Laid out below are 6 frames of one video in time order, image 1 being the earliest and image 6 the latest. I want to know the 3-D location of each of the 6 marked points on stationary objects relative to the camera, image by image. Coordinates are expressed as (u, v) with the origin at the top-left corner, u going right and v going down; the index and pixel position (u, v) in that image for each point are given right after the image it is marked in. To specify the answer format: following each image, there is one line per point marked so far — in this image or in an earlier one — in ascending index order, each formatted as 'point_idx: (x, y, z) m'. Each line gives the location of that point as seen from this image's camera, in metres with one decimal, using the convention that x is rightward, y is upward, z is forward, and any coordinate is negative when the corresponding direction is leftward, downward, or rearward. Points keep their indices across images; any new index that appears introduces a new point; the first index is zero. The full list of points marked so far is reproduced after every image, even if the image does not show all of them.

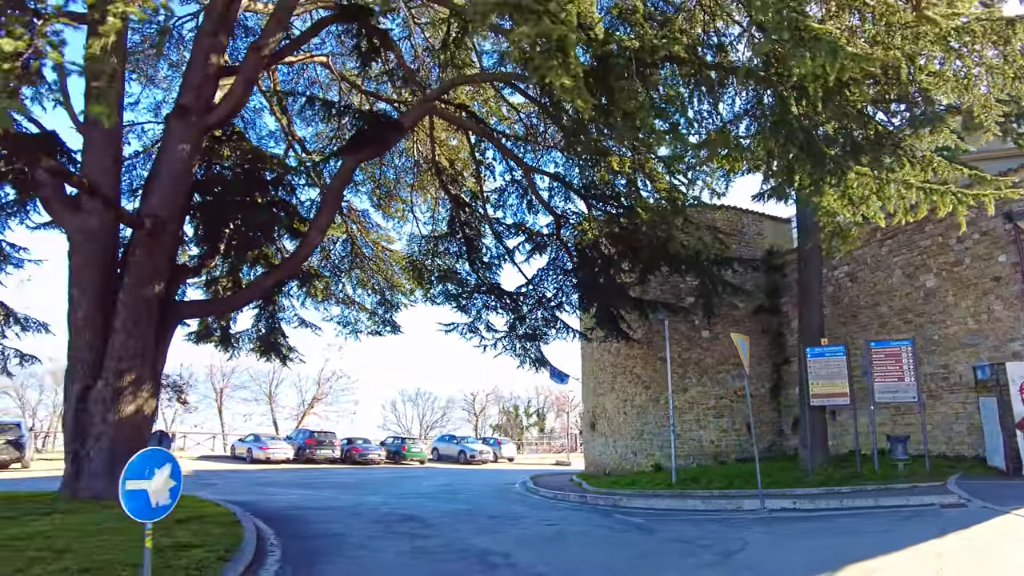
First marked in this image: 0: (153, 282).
0: (-4.5, +0.1, +9.6) m
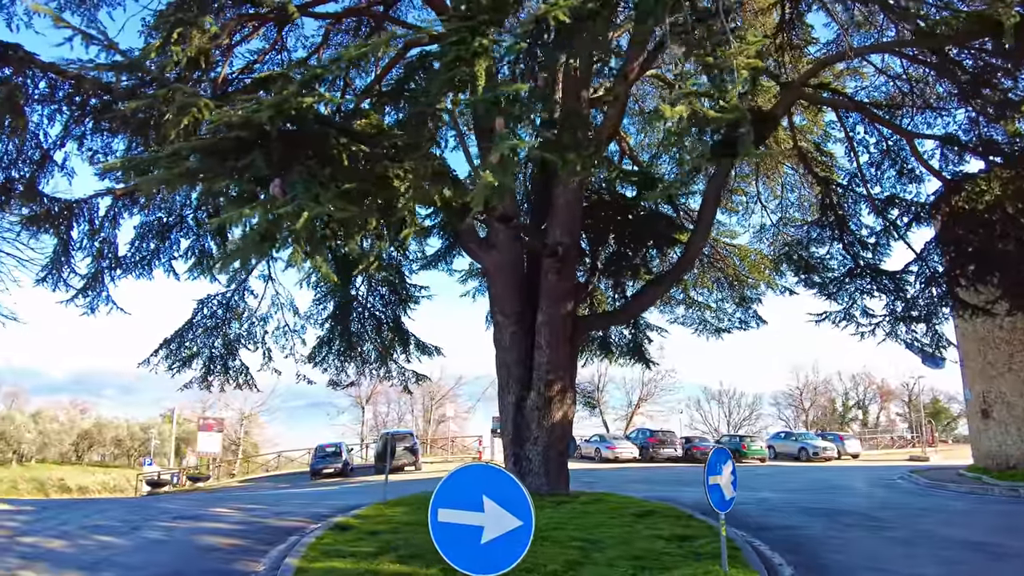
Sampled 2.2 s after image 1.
0: (+0.8, -0.2, +10.6) m
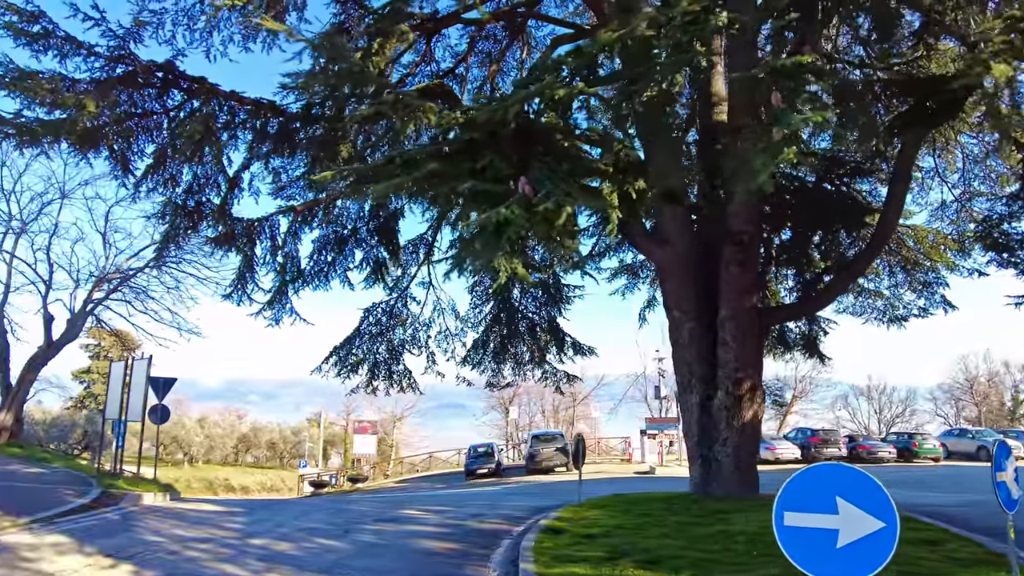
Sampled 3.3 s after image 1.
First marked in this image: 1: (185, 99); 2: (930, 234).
0: (+3.2, -0.1, +10.1) m
1: (-5.5, +3.2, +12.7) m
2: (+8.5, +1.1, +15.1) m
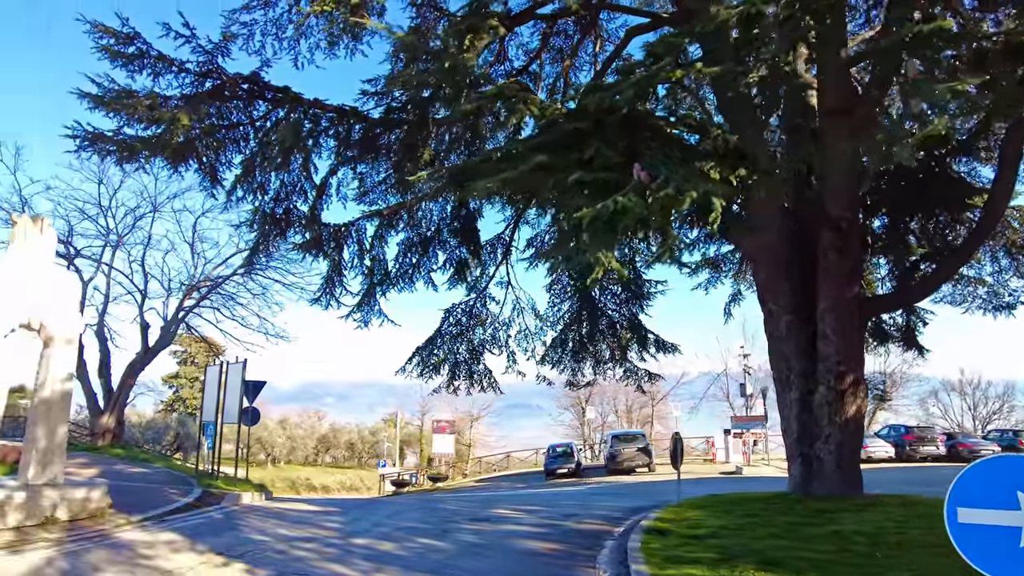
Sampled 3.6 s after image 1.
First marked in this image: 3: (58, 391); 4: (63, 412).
0: (+4.3, 0.0, +9.6) m
1: (-4.2, +3.1, +13.0) m
2: (+10.0, +1.4, +14.2) m
3: (-5.3, -1.2, +8.7) m
4: (-5.3, -1.5, +8.8) m
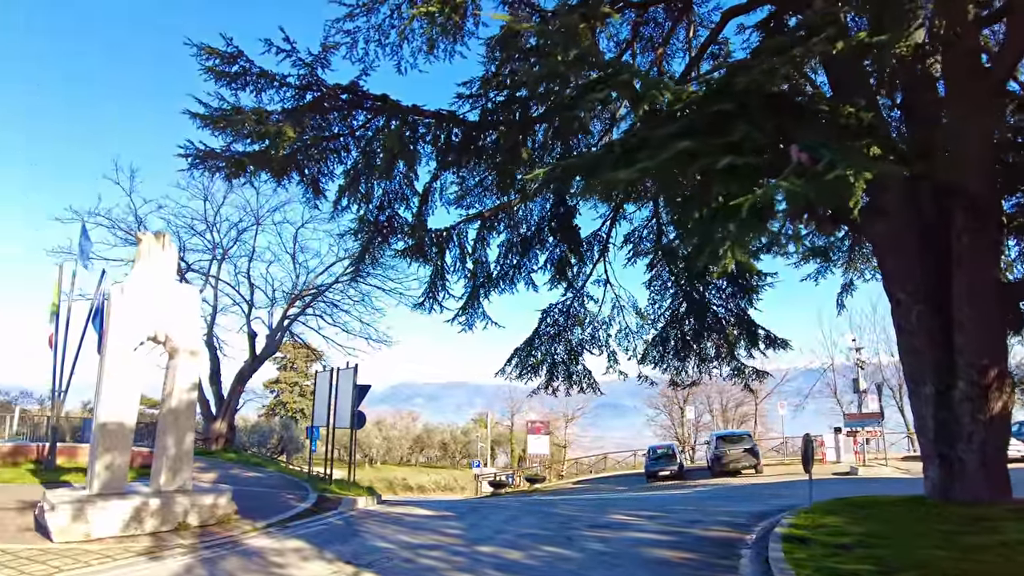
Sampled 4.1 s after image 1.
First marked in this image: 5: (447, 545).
0: (+5.7, +0.2, +8.8) m
1: (-2.5, +3.0, +13.2) m
2: (+11.8, +1.7, +12.7) m
3: (-3.9, -1.3, +9.0) m
4: (-3.9, -1.6, +9.1) m
5: (-0.7, -2.6, +7.7) m
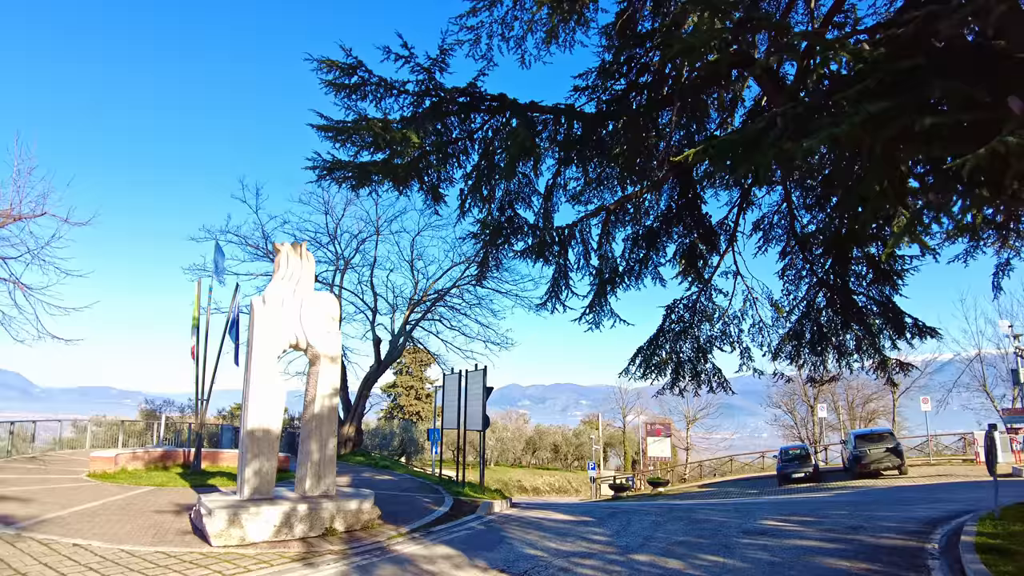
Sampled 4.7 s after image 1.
0: (+7.2, +0.5, +7.6) m
1: (-0.4, +3.0, +13.0) m
2: (+13.7, +2.3, +10.6) m
3: (-2.2, -1.4, +9.1) m
4: (-2.2, -1.7, +9.1) m
5: (+0.8, -2.6, +7.3) m
